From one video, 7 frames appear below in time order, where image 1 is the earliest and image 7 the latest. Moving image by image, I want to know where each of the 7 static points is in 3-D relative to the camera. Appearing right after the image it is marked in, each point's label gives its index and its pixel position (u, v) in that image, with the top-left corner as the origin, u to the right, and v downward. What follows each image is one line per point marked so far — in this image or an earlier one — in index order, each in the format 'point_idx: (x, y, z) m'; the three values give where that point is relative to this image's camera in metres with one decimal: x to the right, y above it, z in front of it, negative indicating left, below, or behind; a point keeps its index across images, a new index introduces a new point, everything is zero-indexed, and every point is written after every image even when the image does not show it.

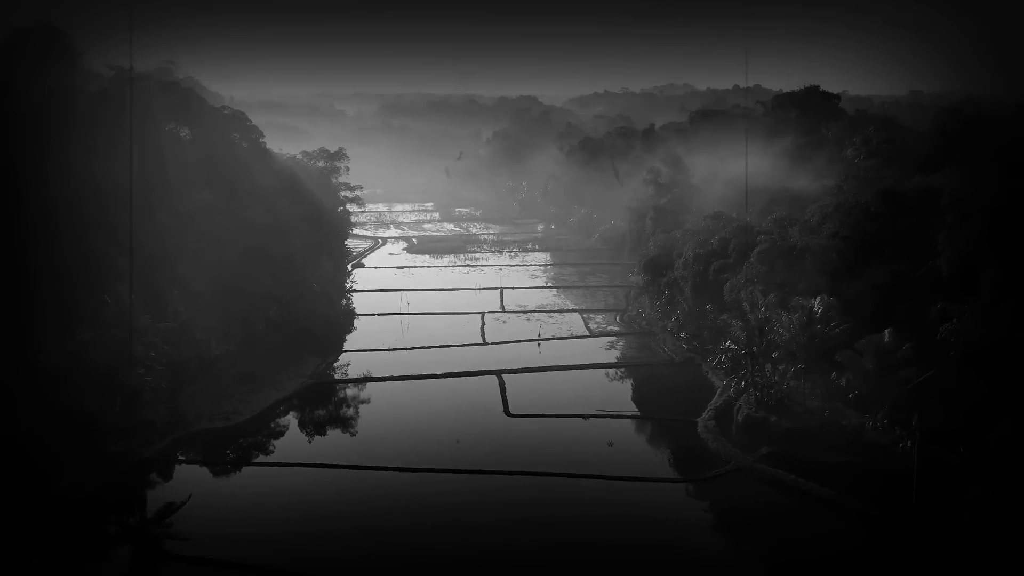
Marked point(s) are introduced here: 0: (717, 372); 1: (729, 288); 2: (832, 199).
0: (+5.2, -2.1, +17.4) m
1: (+5.4, 0.0, +16.9) m
2: (+7.9, +2.2, +16.9) m
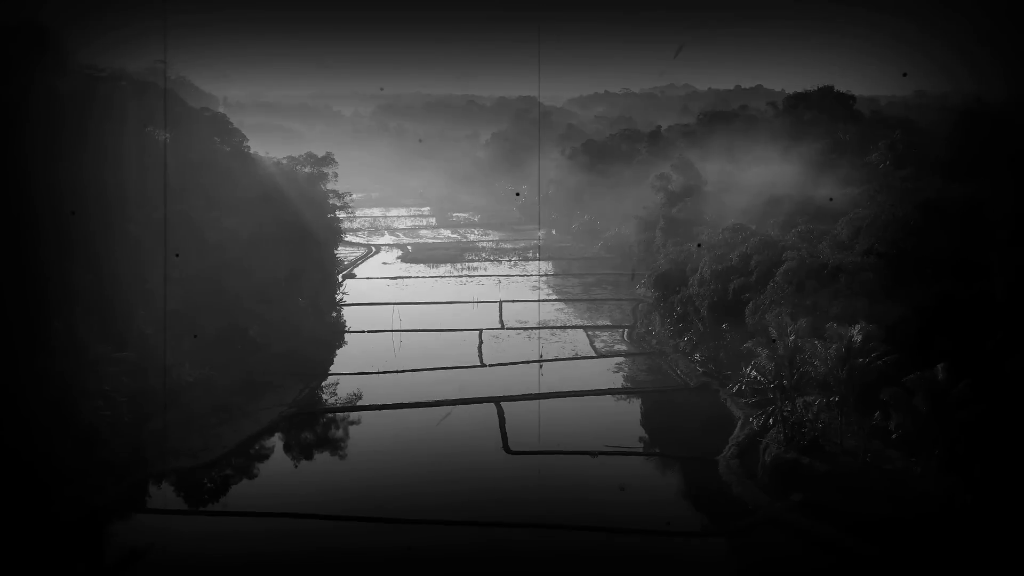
0: (+5.2, -2.6, +15.8) m
1: (+5.4, -0.5, +15.3) m
2: (+7.9, +1.7, +15.3) m
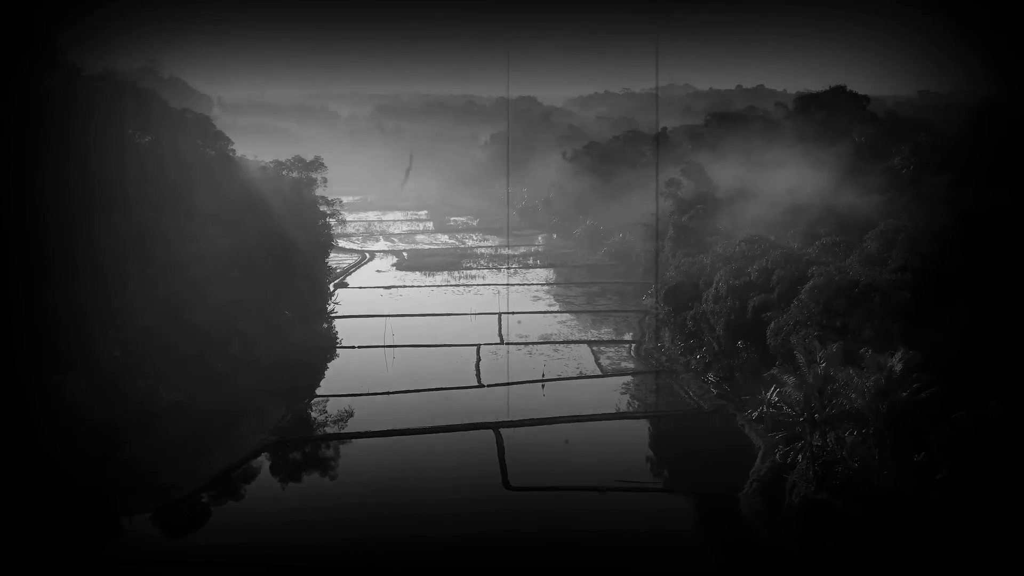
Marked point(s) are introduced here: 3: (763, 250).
0: (+5.2, -3.0, +14.5) m
1: (+5.4, -0.9, +14.0) m
2: (+7.9, +1.4, +14.0) m
3: (+5.8, +0.9, +15.7) m
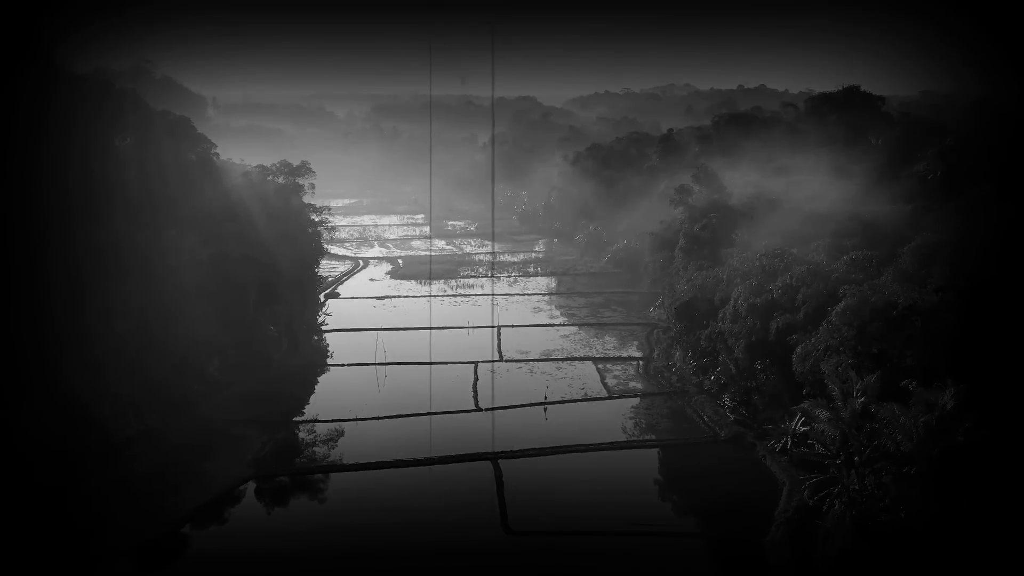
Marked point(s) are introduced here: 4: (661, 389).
0: (+5.2, -3.4, +13.2) m
1: (+5.4, -1.2, +12.7) m
2: (+7.9, +1.0, +12.8) m
3: (+5.8, +0.5, +14.4) m
4: (+3.8, -2.6, +17.3) m
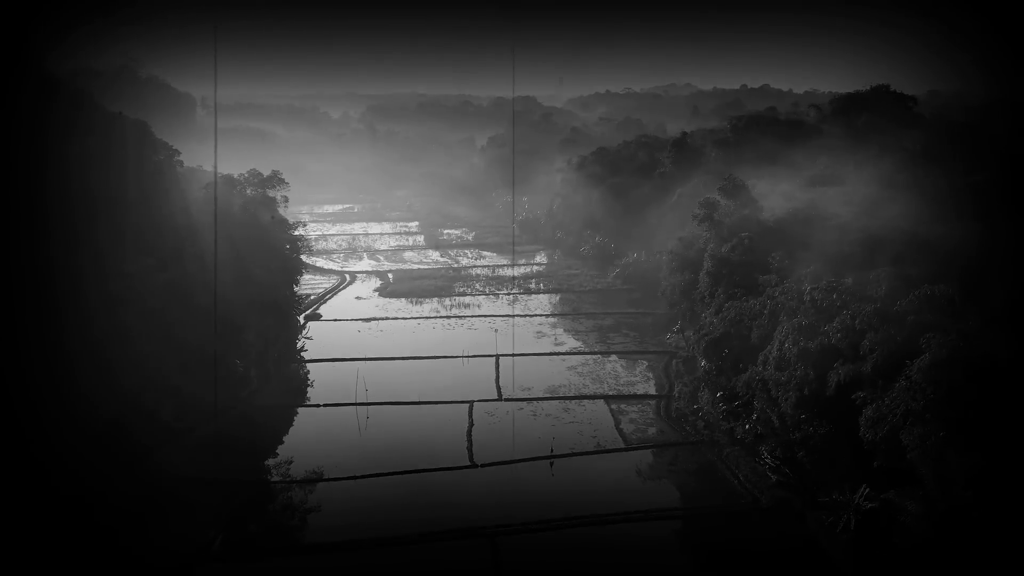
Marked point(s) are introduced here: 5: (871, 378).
0: (+5.2, -4.1, +10.8) m
1: (+5.4, -1.9, +10.3) m
2: (+7.9, +0.3, +10.4) m
3: (+5.8, -0.2, +12.0) m
4: (+3.8, -3.2, +14.9) m
5: (+5.6, -1.4, +10.6) m
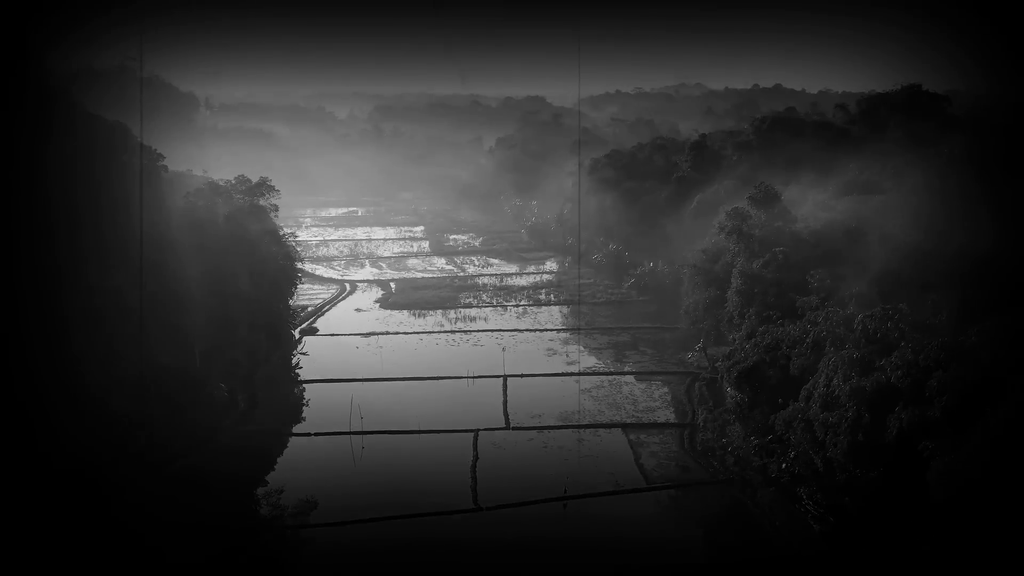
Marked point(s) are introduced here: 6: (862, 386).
0: (+5.3, -4.5, +9.3) m
1: (+5.5, -2.4, +8.8) m
2: (+8.0, -0.1, +8.8) m
3: (+5.9, -0.6, +10.5) m
4: (+4.0, -3.7, +13.4) m
5: (+5.7, -1.8, +9.1) m
6: (+5.3, -1.4, +10.4) m
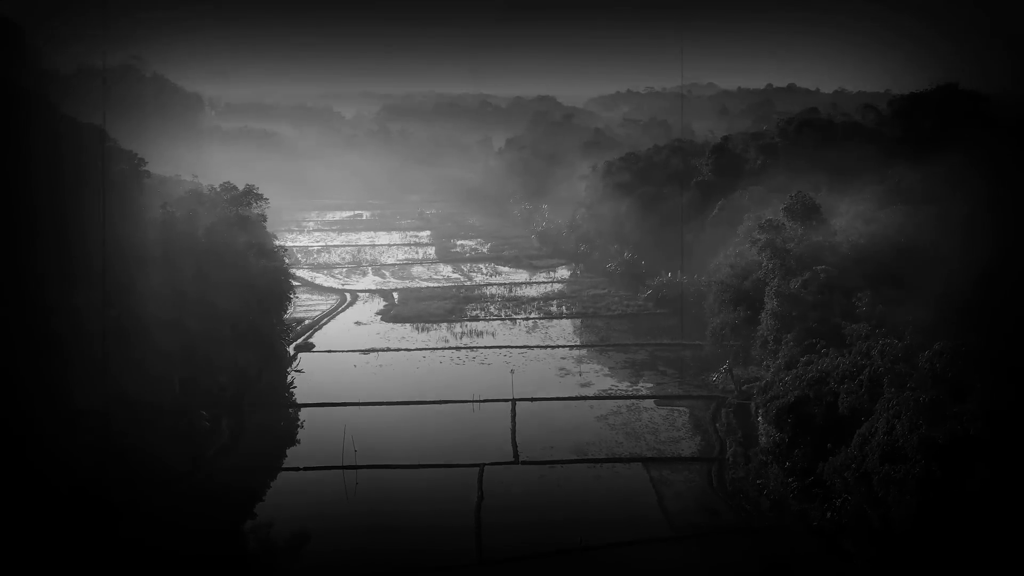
0: (+5.4, -4.9, +7.9) m
1: (+5.6, -2.8, +7.3) m
2: (+8.2, -0.6, +7.3) m
3: (+6.1, -1.1, +9.0) m
4: (+4.1, -4.1, +11.9) m
5: (+5.8, -2.3, +7.7) m
6: (+5.4, -1.8, +8.9) m
